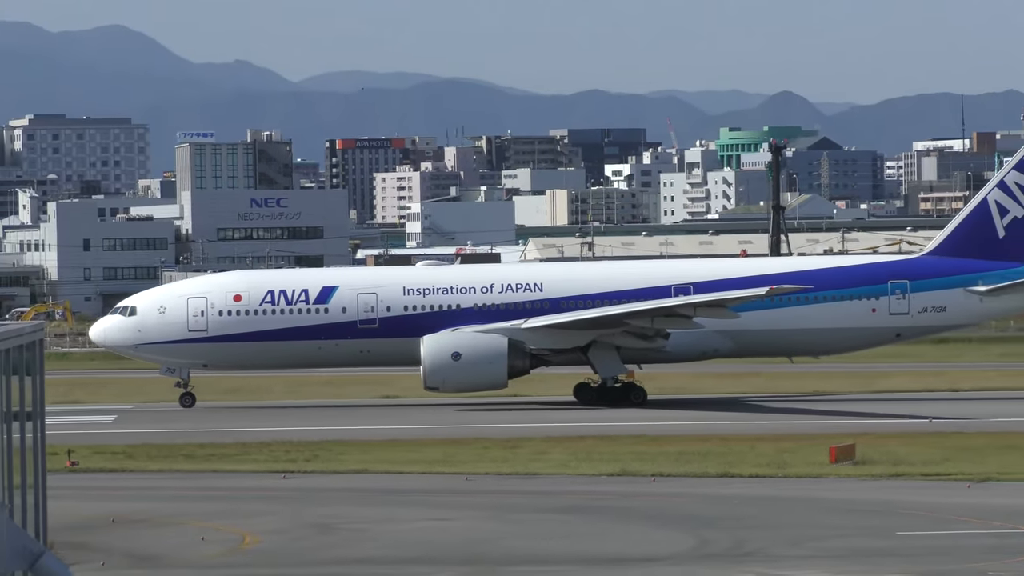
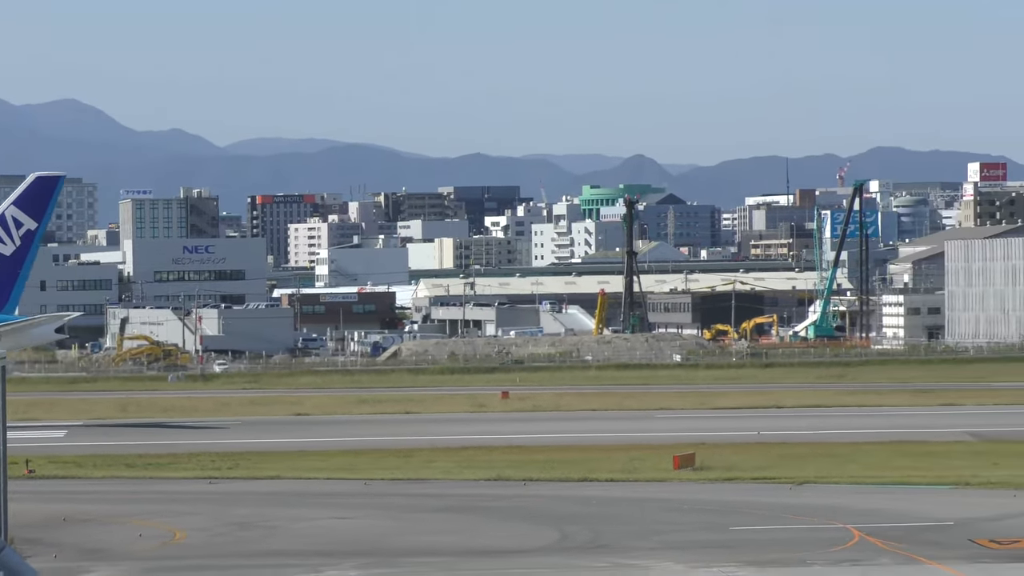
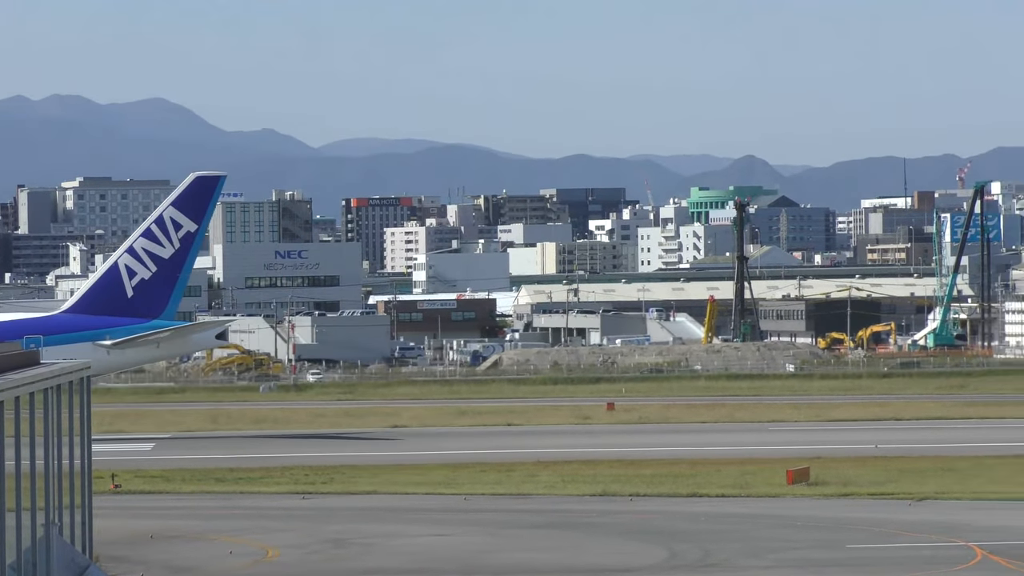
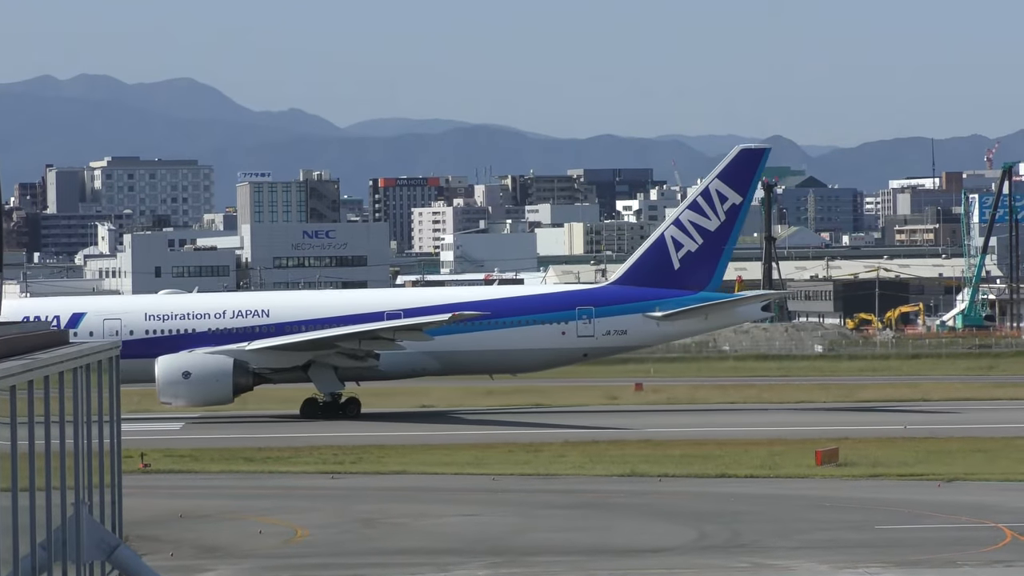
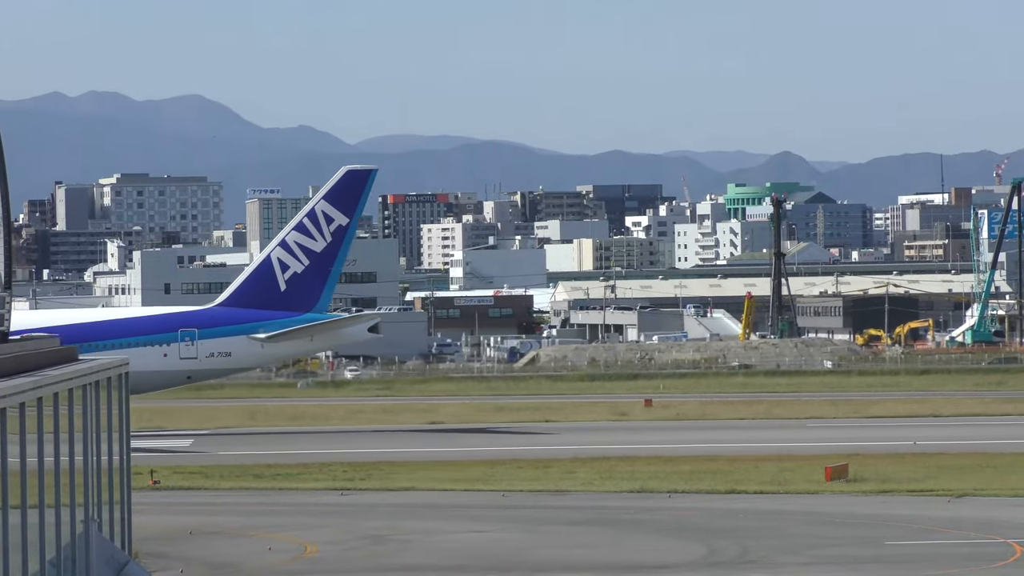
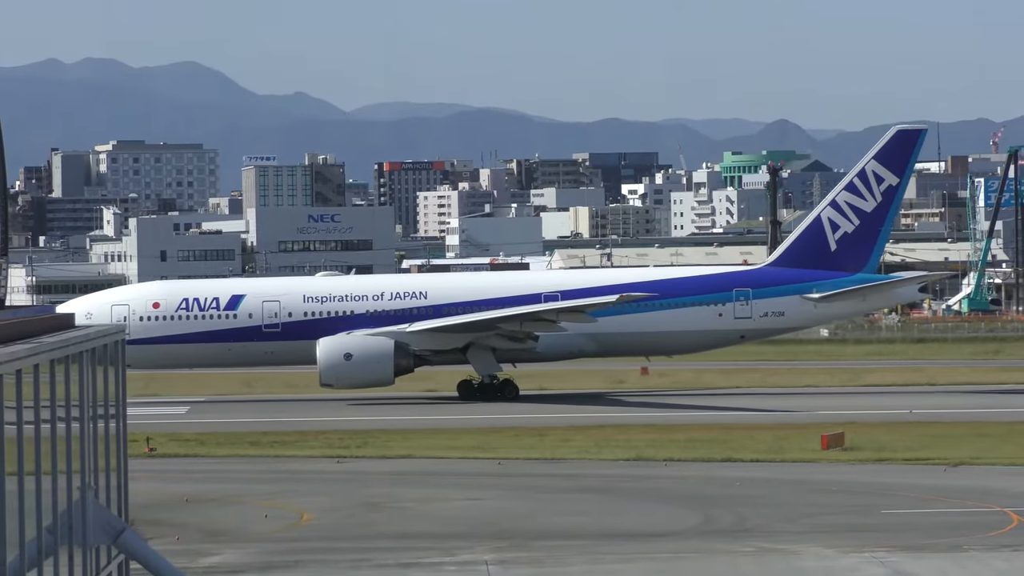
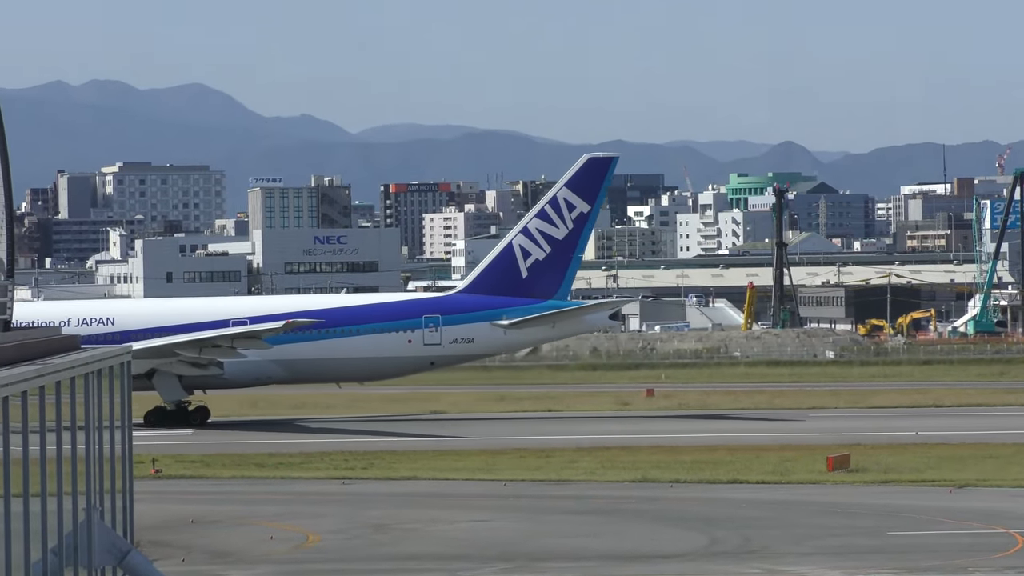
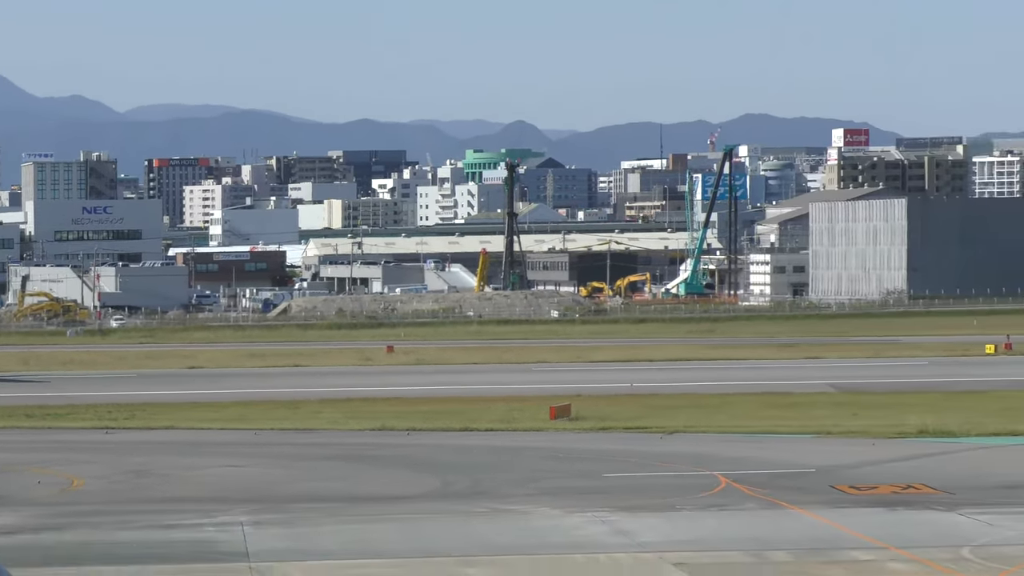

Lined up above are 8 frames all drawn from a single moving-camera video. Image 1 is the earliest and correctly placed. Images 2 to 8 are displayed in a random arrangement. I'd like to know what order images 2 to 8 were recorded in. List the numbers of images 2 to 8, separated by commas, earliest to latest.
6, 4, 7, 5, 3, 2, 8
